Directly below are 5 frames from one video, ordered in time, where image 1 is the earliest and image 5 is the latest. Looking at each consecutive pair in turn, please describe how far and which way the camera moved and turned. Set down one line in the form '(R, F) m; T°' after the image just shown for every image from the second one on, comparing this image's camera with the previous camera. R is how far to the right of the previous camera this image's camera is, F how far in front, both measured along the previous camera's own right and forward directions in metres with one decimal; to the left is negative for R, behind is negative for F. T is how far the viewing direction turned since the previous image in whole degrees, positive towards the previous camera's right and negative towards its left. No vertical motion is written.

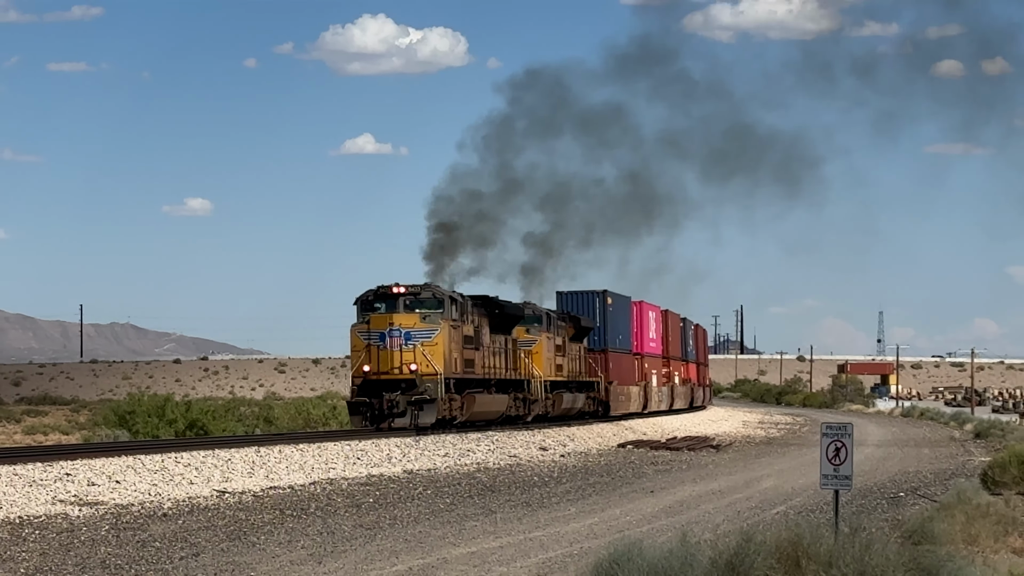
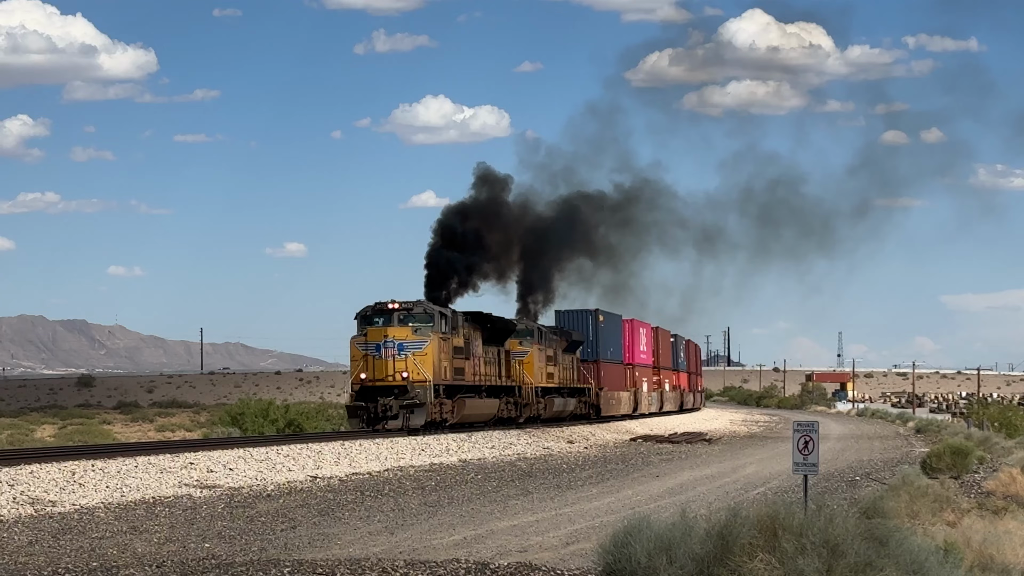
(-0.5, -3.1) m; 0°
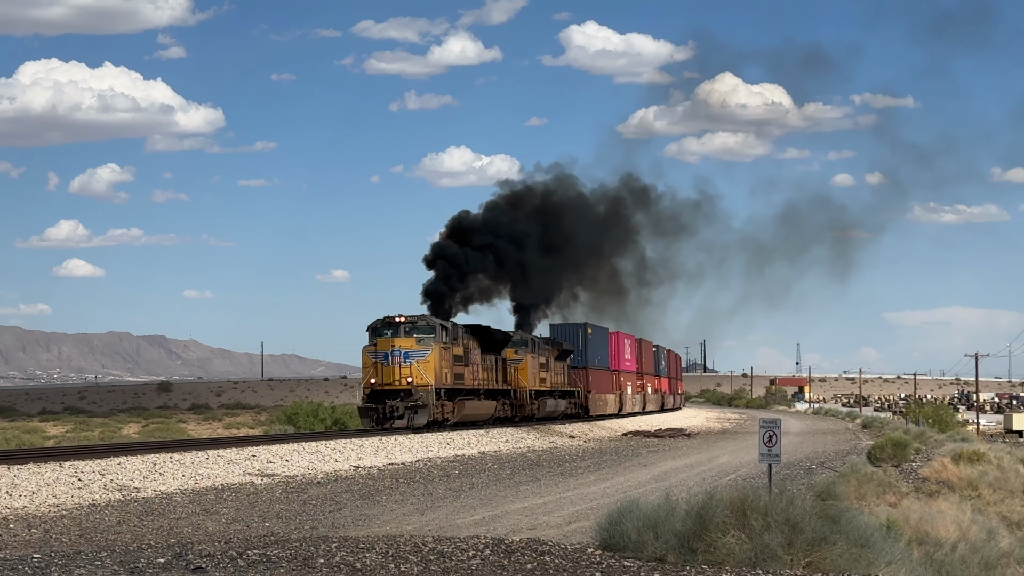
(-0.2, -2.9) m; 0°
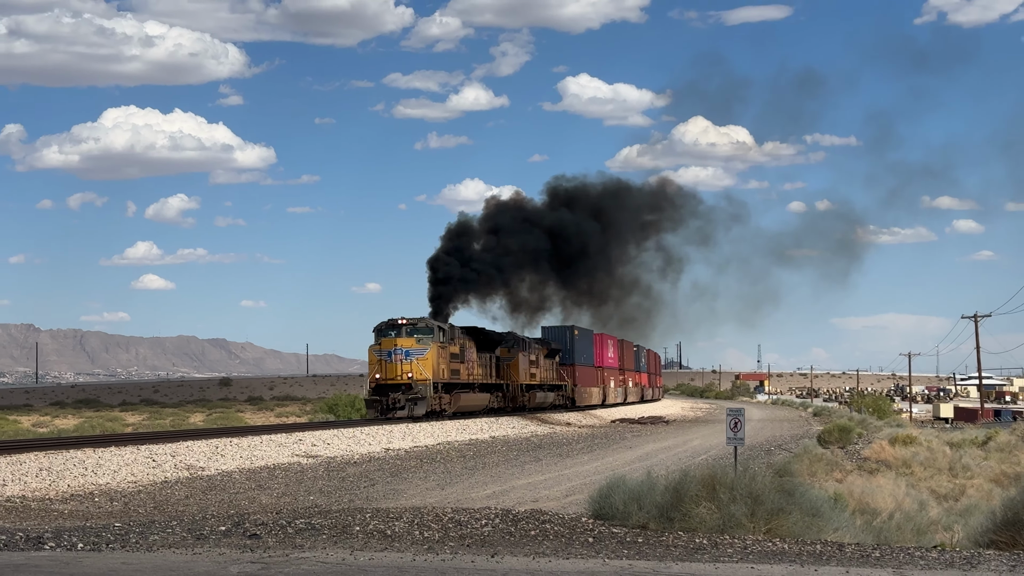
(-0.1, -3.4) m; 0°
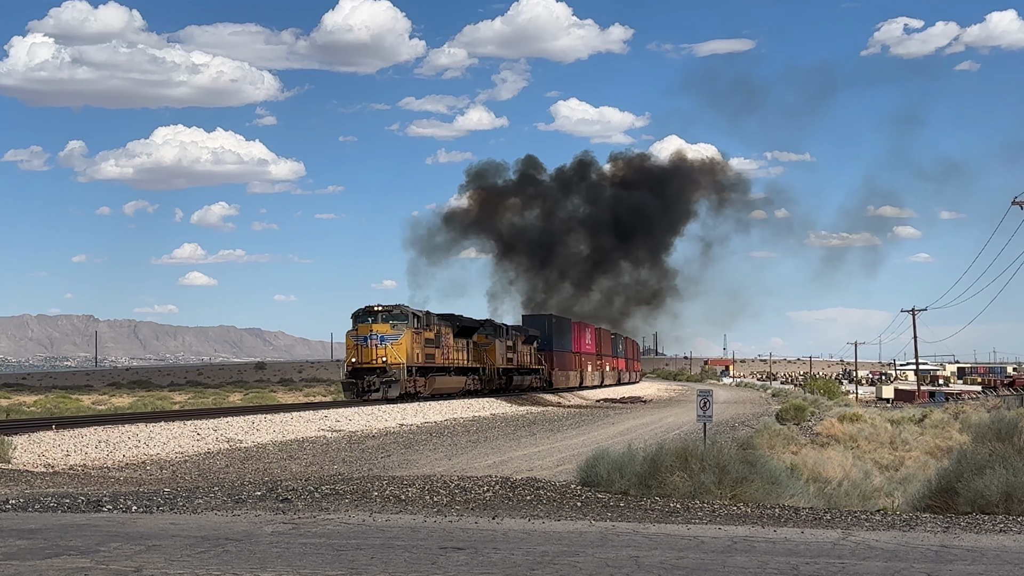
(-0.1, -3.2) m; 0°
